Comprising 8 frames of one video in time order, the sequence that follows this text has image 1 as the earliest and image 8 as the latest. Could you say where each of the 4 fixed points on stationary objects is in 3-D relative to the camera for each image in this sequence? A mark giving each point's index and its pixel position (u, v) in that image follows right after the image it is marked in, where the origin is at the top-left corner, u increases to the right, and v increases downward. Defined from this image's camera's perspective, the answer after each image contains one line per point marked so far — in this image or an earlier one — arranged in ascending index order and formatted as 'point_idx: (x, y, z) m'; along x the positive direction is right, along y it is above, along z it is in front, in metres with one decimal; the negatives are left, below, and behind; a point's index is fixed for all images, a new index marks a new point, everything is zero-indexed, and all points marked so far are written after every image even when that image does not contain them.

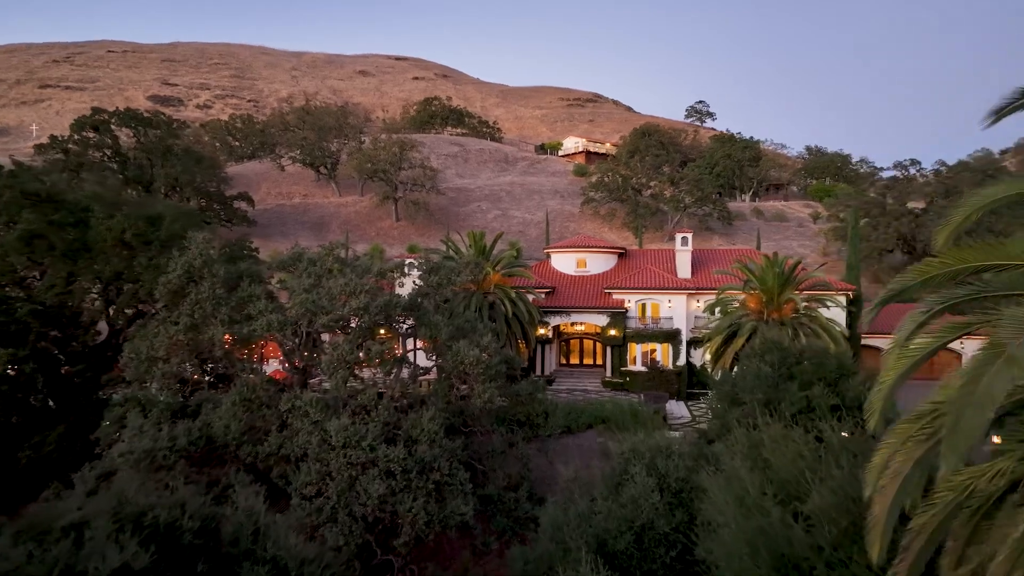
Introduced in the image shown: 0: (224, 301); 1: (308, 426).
0: (-5.0, -0.2, +12.3) m
1: (-3.1, -2.1, +10.7) m
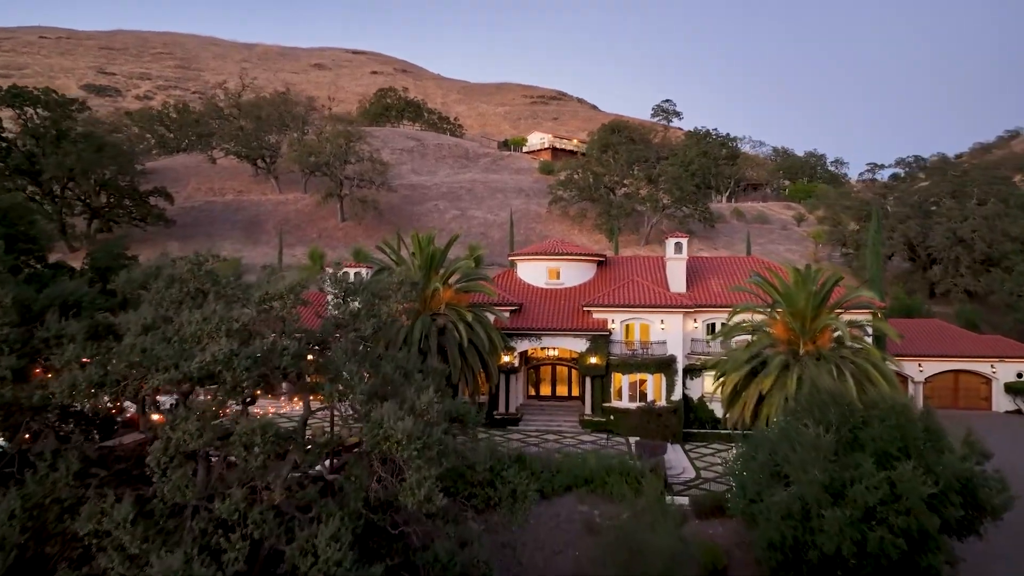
0: (-5.6, -0.6, +7.9) m
1: (-3.6, -2.5, +6.4) m
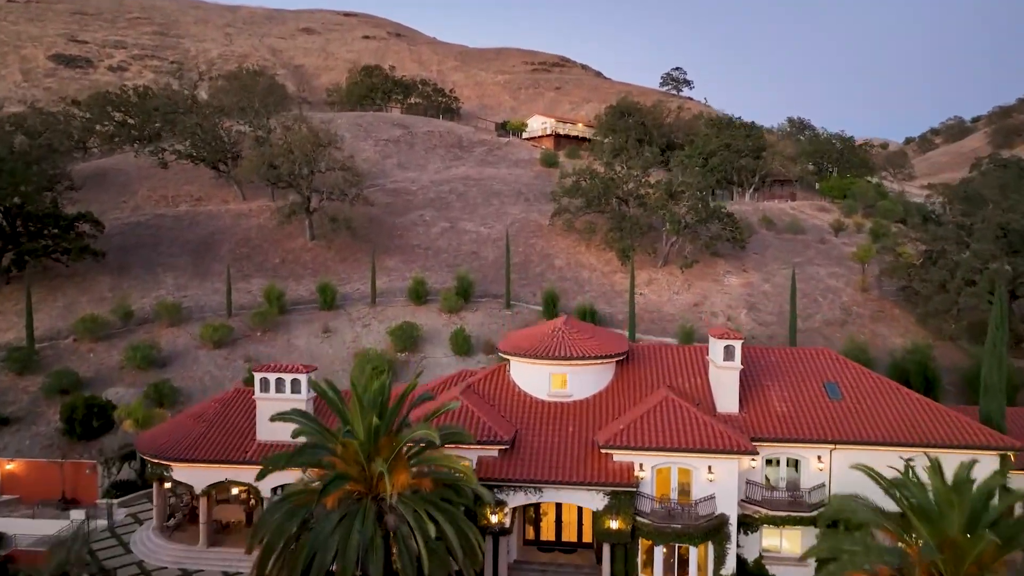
0: (-5.8, -3.6, +3.0) m
1: (-3.8, -5.6, +1.6) m
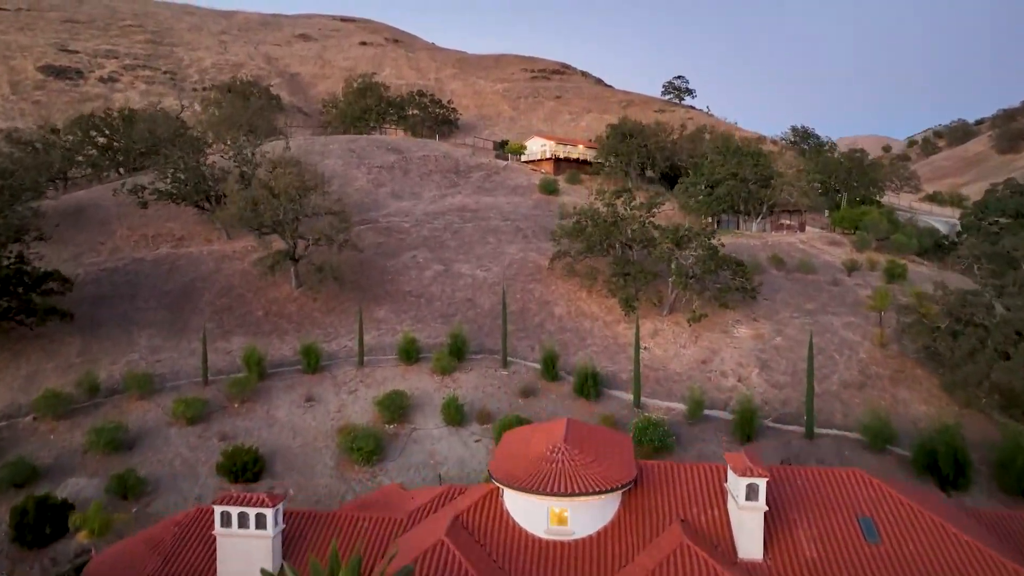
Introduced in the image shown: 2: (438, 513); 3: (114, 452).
0: (-5.9, -5.8, +1.3) m
1: (-3.9, -7.8, -0.1) m
2: (-1.4, -4.3, +13.5) m
3: (-11.2, -4.6, +19.9) m
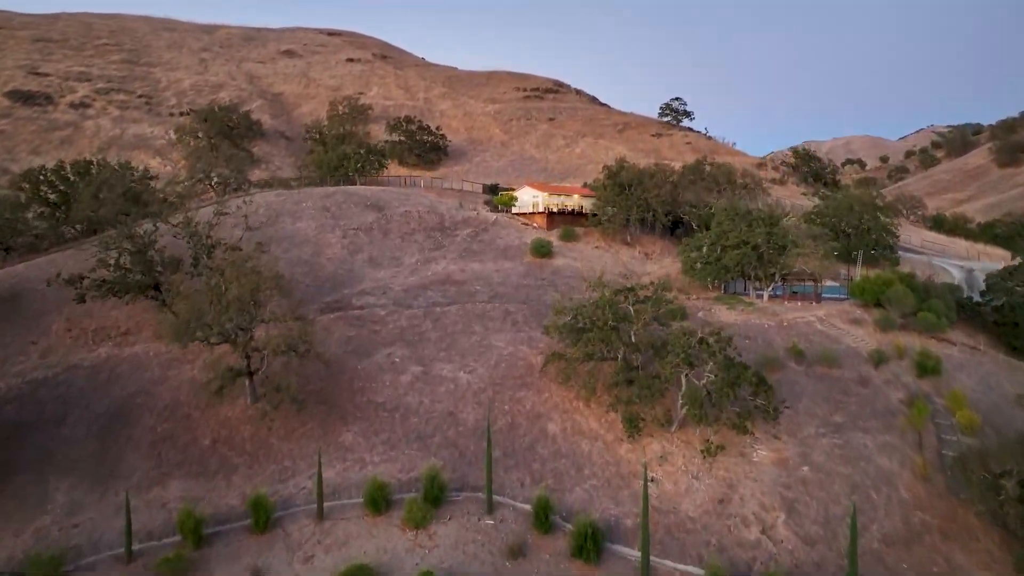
0: (-6.1, -10.1, -2.5) m
1: (-4.1, -12.1, -3.9) m
2: (-1.8, -8.6, +9.7) m
3: (-11.6, -8.9, +16.0) m
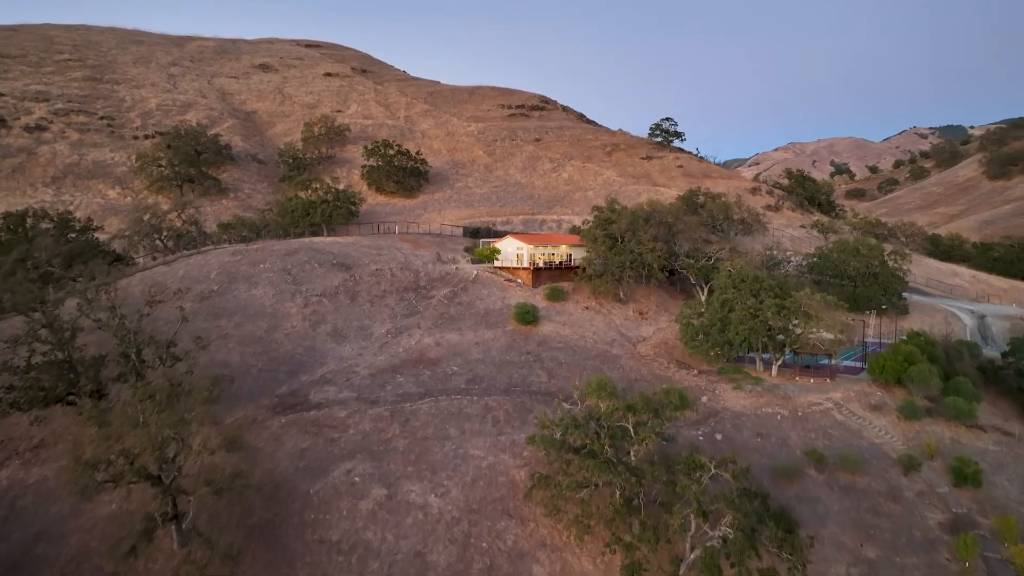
0: (-6.2, -13.9, -6.7) m
1: (-4.2, -15.9, -8.1) m
2: (-2.1, -12.4, +5.6) m
3: (-12.1, -12.7, +11.7) m
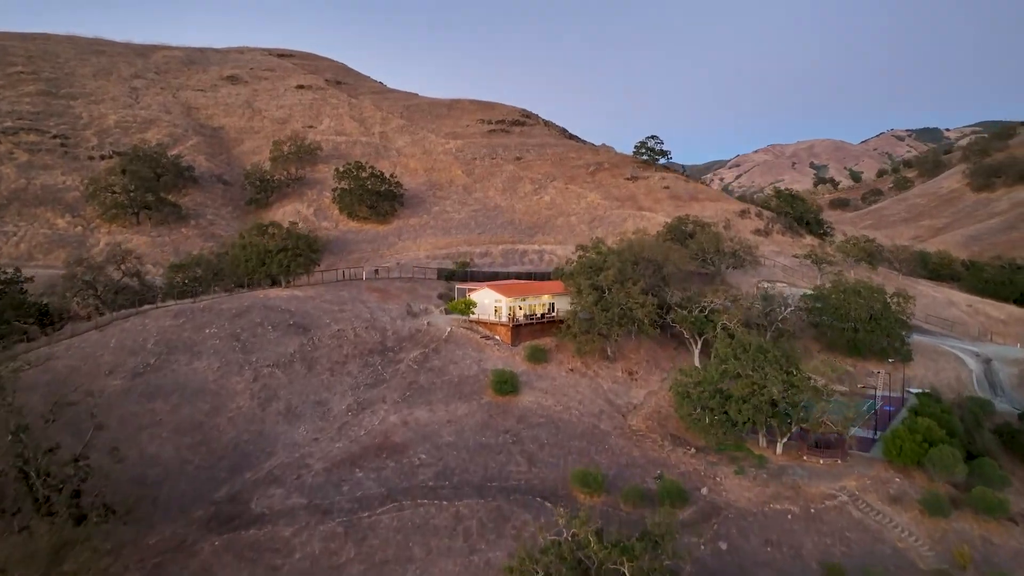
0: (-6.2, -17.1, -10.8) m
1: (-4.1, -19.1, -12.0) m
2: (-2.4, -15.6, +1.7) m
3: (-12.5, -16.0, +7.5) m
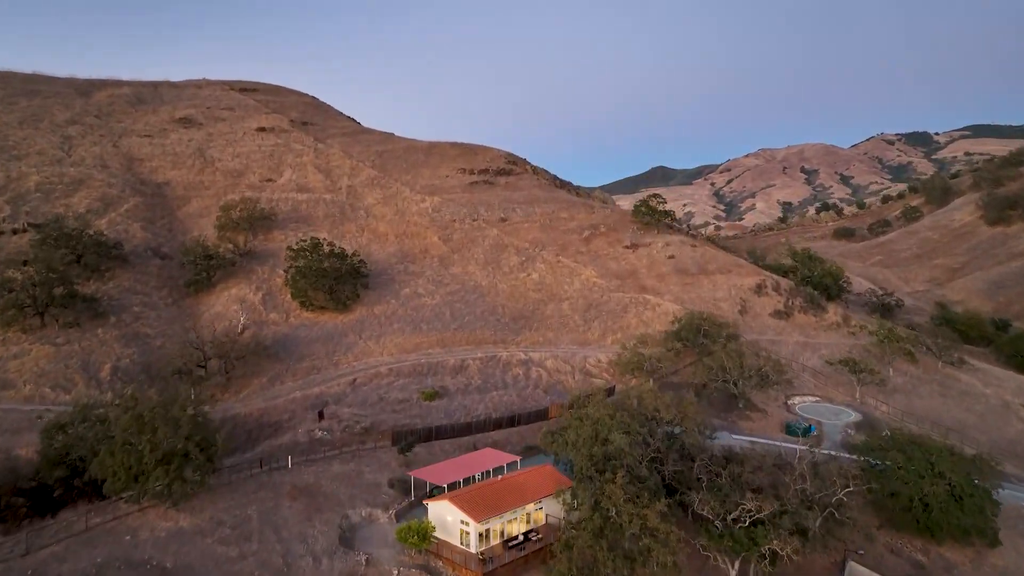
0: (-6.7, -26.0, -21.8) m
1: (-4.6, -28.0, -23.1) m
2: (-3.1, -24.5, -9.3) m
3: (-13.2, -24.9, -3.6) m
